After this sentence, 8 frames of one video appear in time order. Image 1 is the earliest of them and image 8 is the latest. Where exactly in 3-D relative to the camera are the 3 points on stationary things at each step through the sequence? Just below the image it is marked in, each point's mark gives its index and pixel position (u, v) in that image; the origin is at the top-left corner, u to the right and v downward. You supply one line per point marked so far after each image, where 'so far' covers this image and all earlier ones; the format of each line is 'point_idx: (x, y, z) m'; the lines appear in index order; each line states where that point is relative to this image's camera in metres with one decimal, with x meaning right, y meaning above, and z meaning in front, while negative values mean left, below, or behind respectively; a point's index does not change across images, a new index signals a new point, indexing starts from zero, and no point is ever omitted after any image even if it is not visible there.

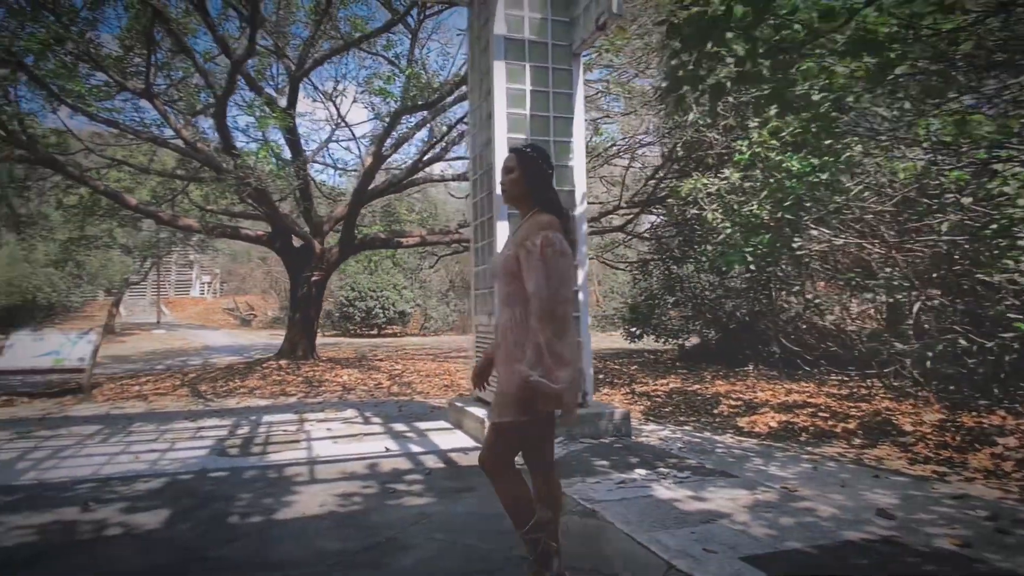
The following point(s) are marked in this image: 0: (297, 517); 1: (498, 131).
0: (-1.1, -1.2, +3.3) m
1: (-0.1, +1.3, +5.2) m
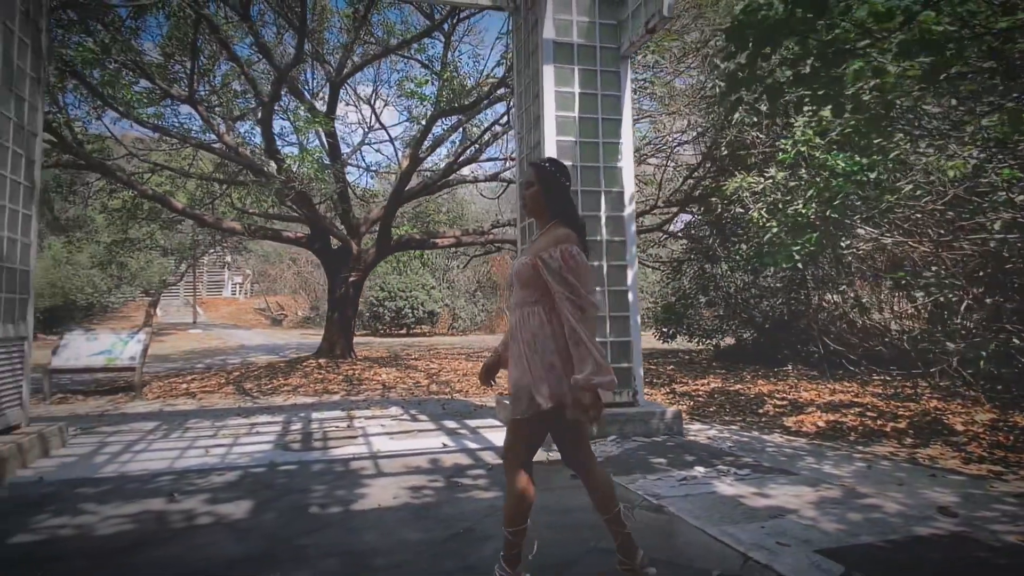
0: (-0.8, -1.2, +3.4) m
1: (+0.3, +1.3, +5.3) m
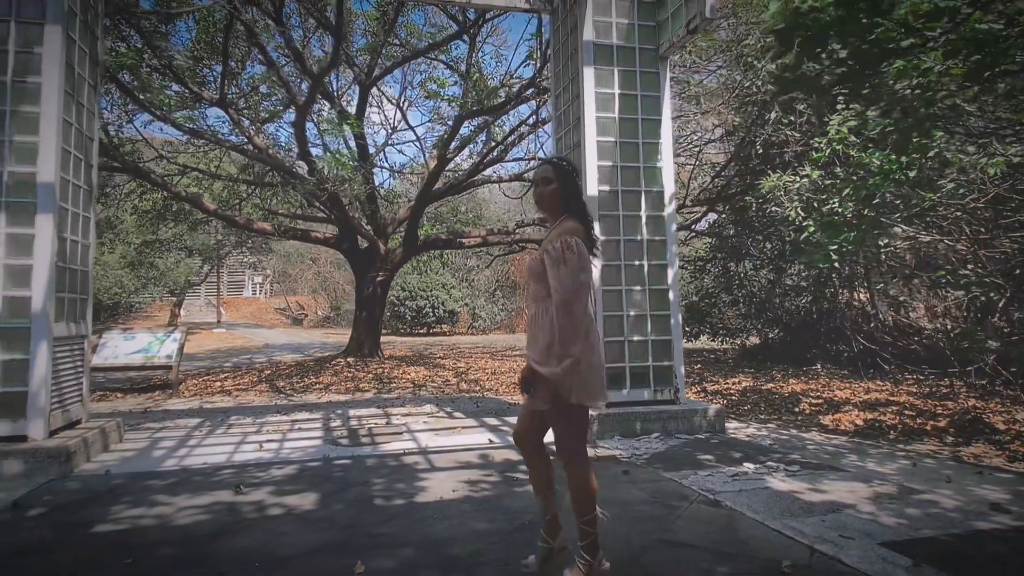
0: (-0.4, -1.2, +3.5) m
1: (+0.7, +1.3, +5.4) m
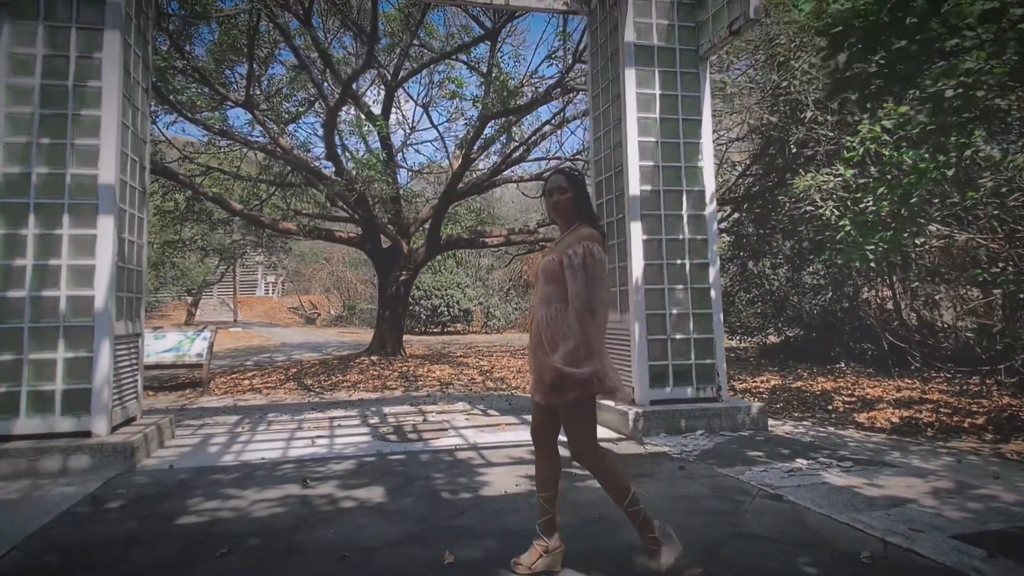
0: (-0.1, -1.2, +3.6) m
1: (+1.1, +1.4, +5.5) m
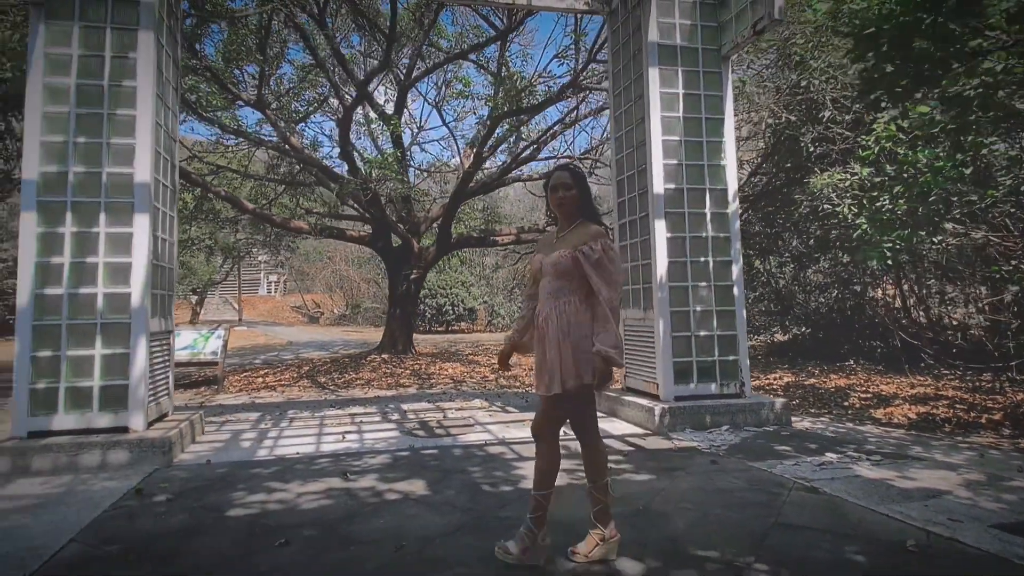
0: (+0.2, -1.2, +3.7) m
1: (+1.3, +1.4, +5.5) m
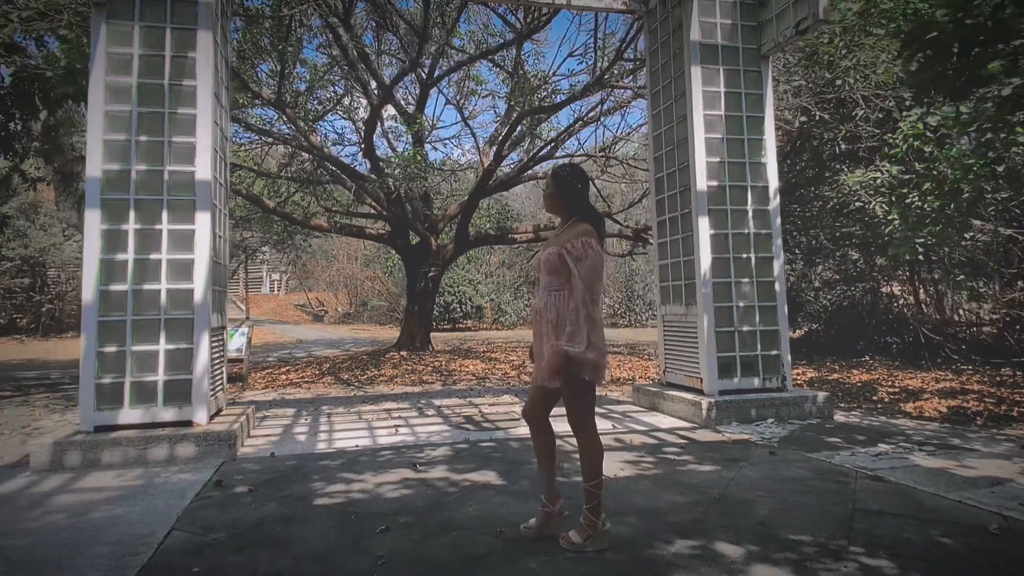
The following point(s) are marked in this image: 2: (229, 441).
0: (+0.6, -1.1, +3.8) m
1: (+1.7, +1.4, +5.6) m
2: (-2.1, -1.1, +4.5) m
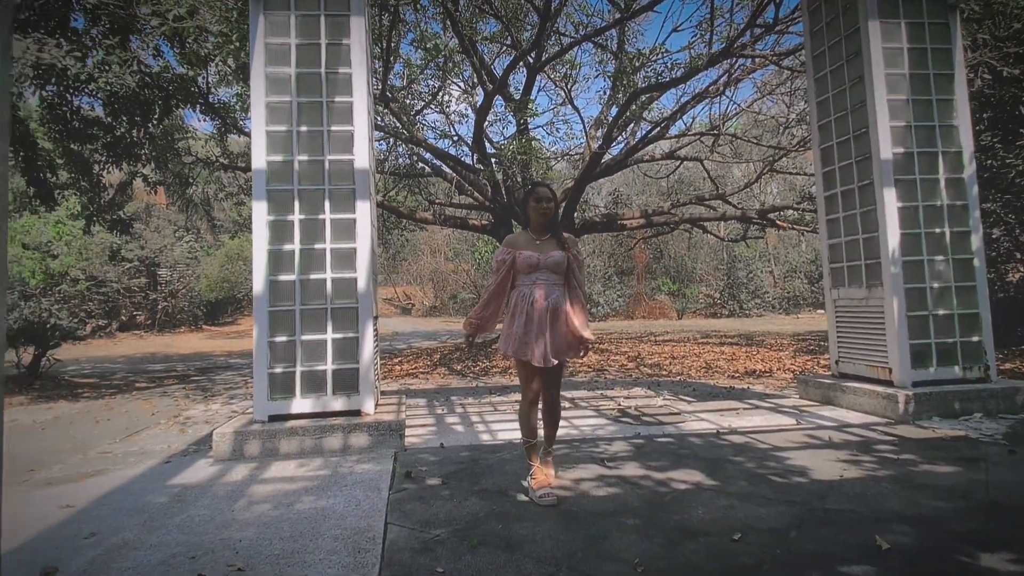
0: (+1.8, -1.0, +3.3) m
1: (+3.0, +1.6, +5.1) m
2: (-0.8, -1.0, +4.4) m
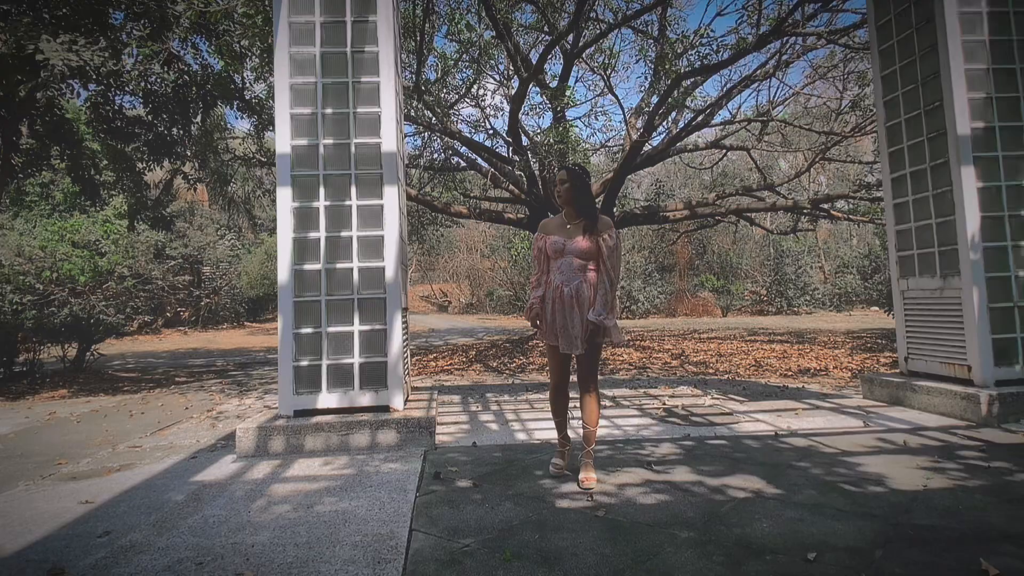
0: (+1.9, -0.9, +2.9) m
1: (+3.3, +1.7, +4.6) m
2: (-0.6, -0.9, +4.1) m
